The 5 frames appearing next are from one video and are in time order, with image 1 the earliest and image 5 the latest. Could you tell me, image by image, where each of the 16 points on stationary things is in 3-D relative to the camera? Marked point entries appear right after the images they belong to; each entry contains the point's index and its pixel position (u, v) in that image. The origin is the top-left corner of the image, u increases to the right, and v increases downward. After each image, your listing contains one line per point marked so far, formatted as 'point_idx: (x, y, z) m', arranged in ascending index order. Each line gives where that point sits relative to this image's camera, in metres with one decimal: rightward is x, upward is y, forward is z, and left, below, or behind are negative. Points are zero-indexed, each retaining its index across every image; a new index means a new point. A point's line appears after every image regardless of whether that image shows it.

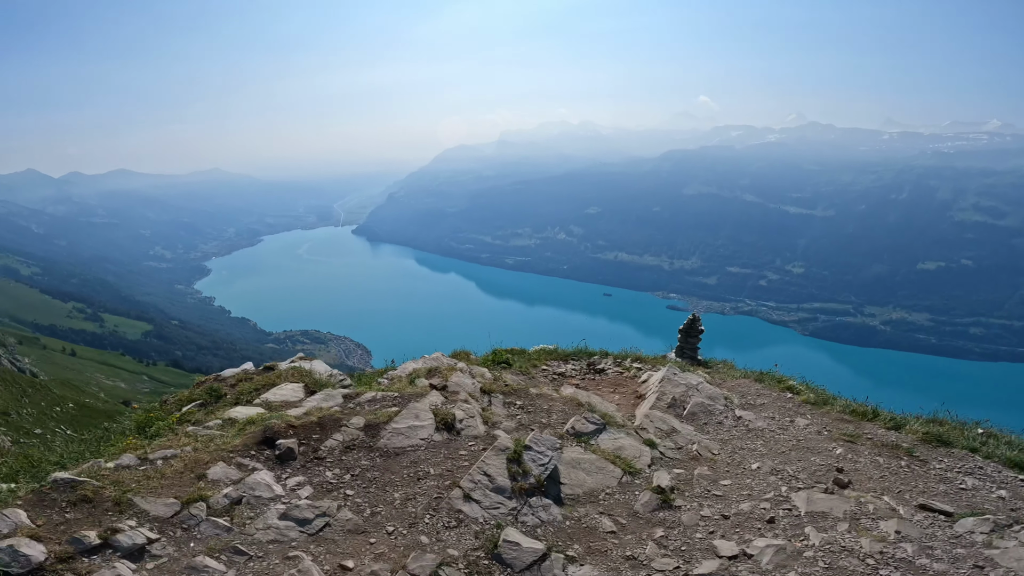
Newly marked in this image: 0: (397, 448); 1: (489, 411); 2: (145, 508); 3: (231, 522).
0: (-2.0, -2.8, +10.9) m
1: (-0.3, -2.3, +12.0) m
2: (-5.3, -3.2, +9.1) m
3: (-4.3, -3.4, +9.1) m
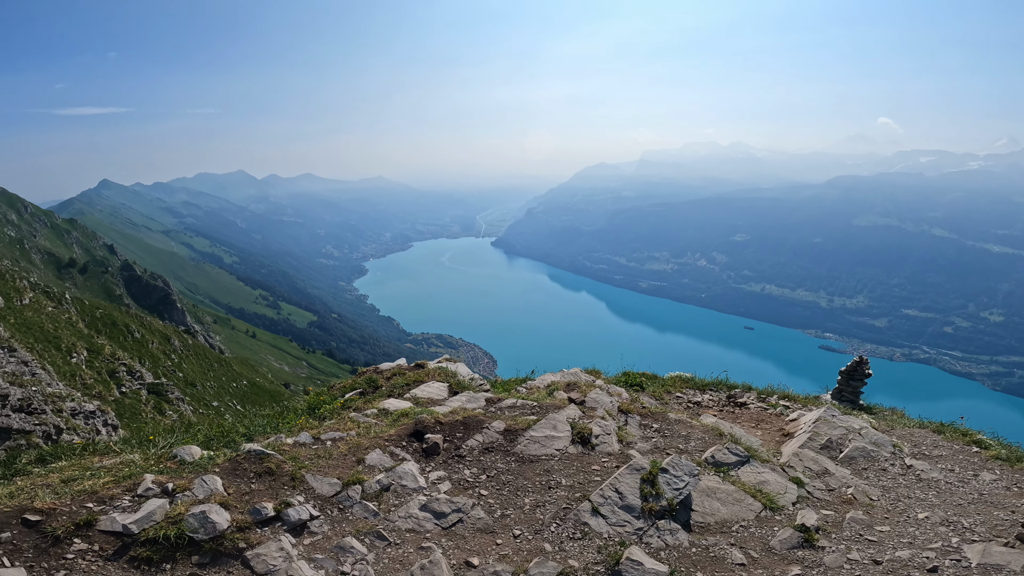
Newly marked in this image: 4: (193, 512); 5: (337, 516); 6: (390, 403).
0: (+0.4, -3.0, +11.4) m
1: (+2.2, -2.8, +12.3) m
2: (-3.2, -3.2, +10.2) m
3: (-2.2, -3.4, +9.9) m
4: (-4.4, -3.1, +8.9) m
5: (-2.7, -3.4, +9.6) m
6: (-2.5, -2.5, +13.4) m
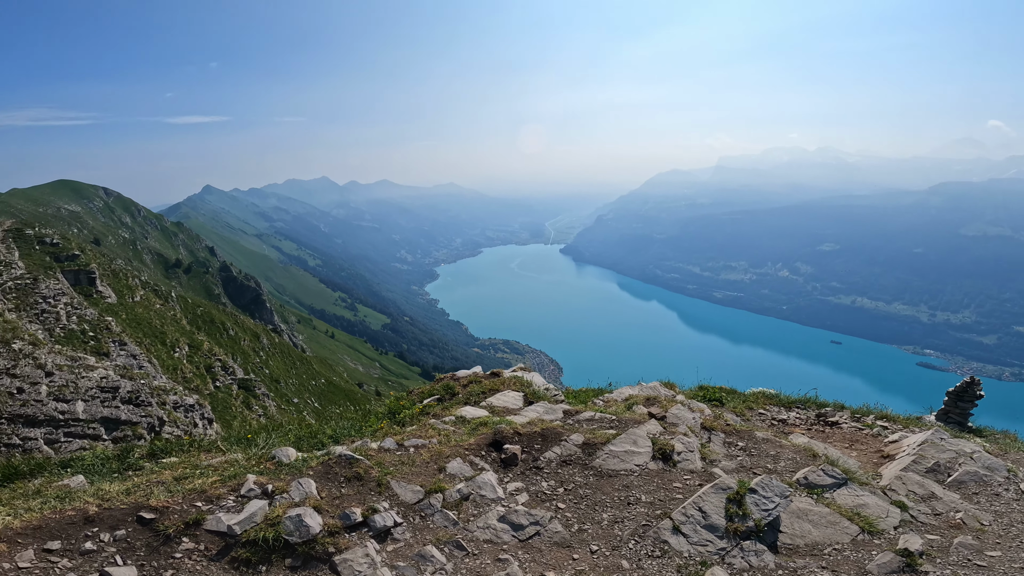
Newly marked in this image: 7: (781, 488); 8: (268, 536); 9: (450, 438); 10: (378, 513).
0: (+1.8, -3.2, +11.2) m
1: (+3.7, -3.0, +11.9) m
2: (-1.9, -3.3, +10.2) m
3: (-0.9, -3.5, +9.9) m
4: (-3.1, -3.2, +9.0) m
5: (-1.4, -3.5, +9.6) m
6: (-1.0, -2.6, +13.4) m
7: (+4.4, -3.2, +10.4) m
8: (-3.3, -3.3, +8.6) m
9: (-1.2, -2.9, +12.0) m
10: (-2.0, -3.3, +9.5) m
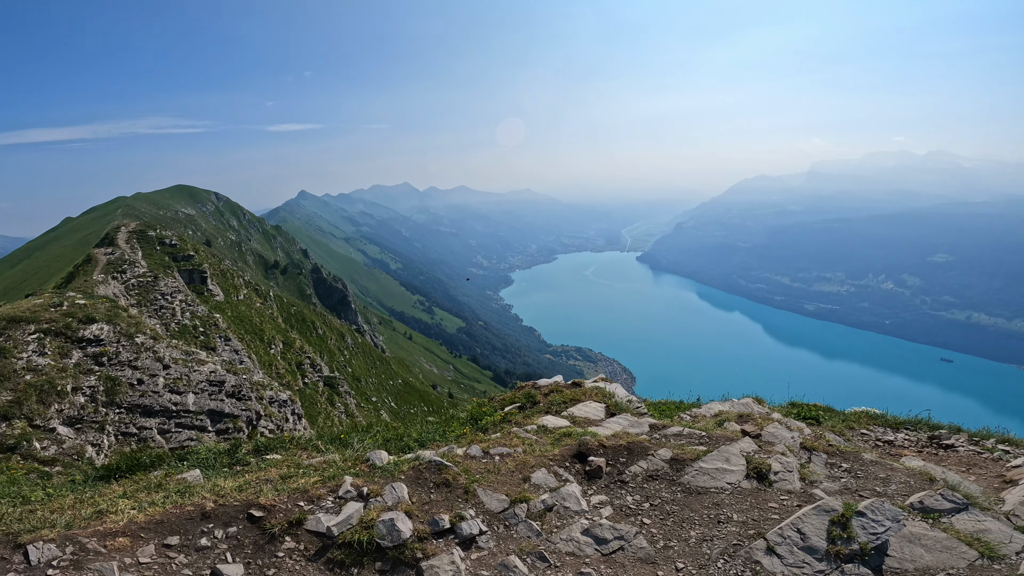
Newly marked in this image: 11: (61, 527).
0: (+3.3, -3.3, +10.7) m
1: (+5.2, -3.2, +11.3) m
2: (-0.5, -3.4, +10.0) m
3: (+0.5, -3.6, +9.7) m
4: (-1.8, -3.3, +9.0) m
5: (-0.1, -3.6, +9.5) m
6: (+0.7, -2.8, +13.2) m
7: (+5.8, -3.4, +9.8) m
8: (-2.0, -3.4, +8.6) m
9: (+0.4, -3.0, +11.8) m
10: (-0.7, -3.4, +9.4) m
11: (-6.0, -3.4, +8.9) m
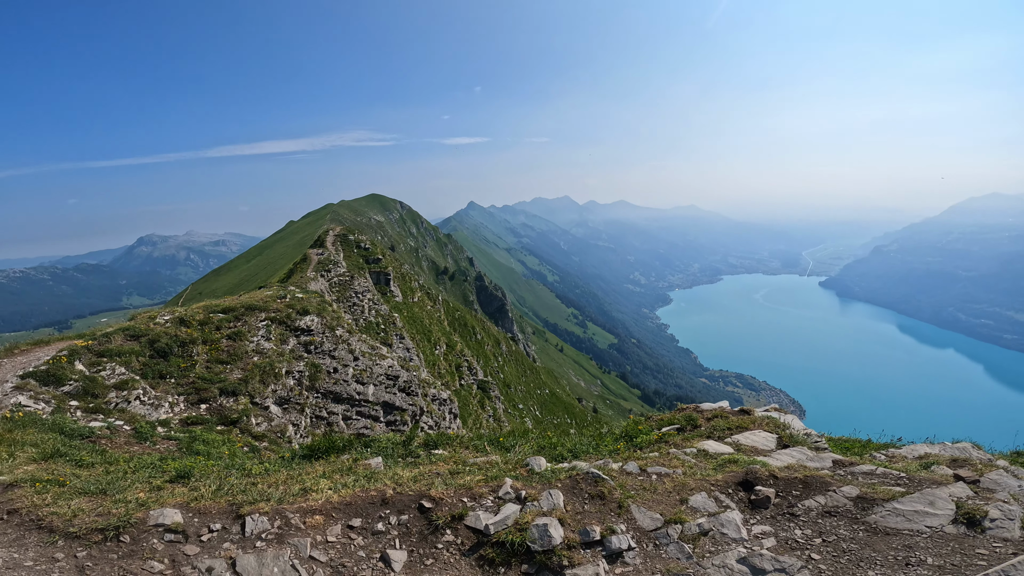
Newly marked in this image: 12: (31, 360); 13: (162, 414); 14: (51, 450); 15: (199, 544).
0: (+5.7, -3.8, +9.7) m
1: (+7.8, -3.7, +9.9) m
2: (+1.9, -3.6, +9.8) m
3: (+2.8, -3.9, +9.2) m
4: (+0.4, -3.4, +9.0) m
5: (+2.1, -3.9, +9.2) m
6: (+3.7, -3.1, +12.6) m
7: (+8.0, -3.9, +8.2) m
8: (+0.1, -3.5, +8.8) m
9: (+3.2, -3.3, +11.4) m
10: (+1.6, -3.6, +9.2) m
11: (-3.8, -3.3, +9.8) m
12: (-14.9, -2.2, +19.6) m
13: (-10.3, -3.7, +18.5) m
14: (-9.6, -3.4, +13.1) m
15: (-4.4, -3.6, +8.7) m
